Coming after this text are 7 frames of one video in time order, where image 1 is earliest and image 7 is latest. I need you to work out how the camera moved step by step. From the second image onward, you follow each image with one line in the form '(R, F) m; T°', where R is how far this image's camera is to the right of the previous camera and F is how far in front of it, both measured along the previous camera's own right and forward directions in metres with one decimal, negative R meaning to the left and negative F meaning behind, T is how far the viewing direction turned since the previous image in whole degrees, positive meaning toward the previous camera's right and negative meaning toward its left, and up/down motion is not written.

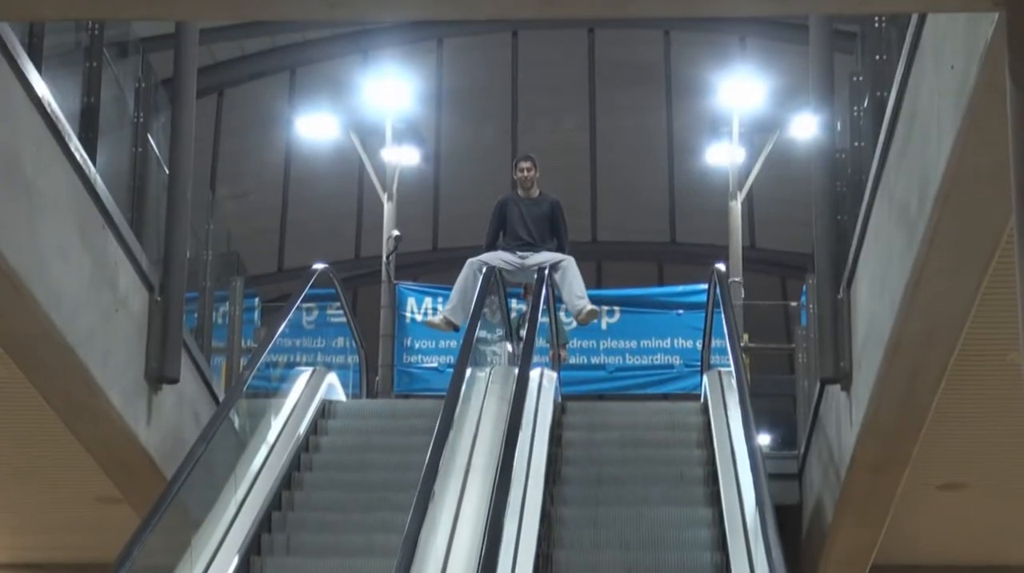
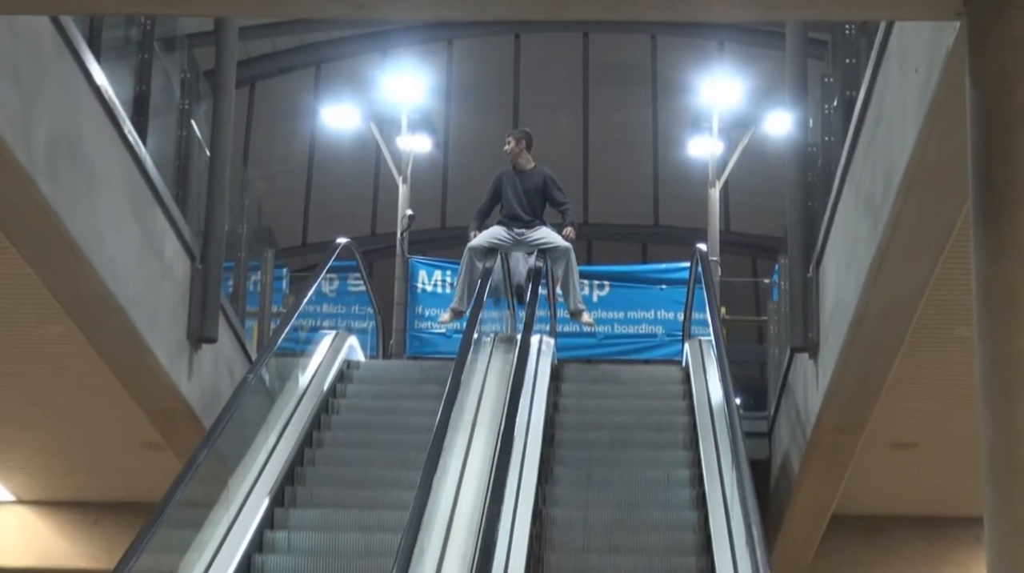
(+0.2, -0.7) m; -2°
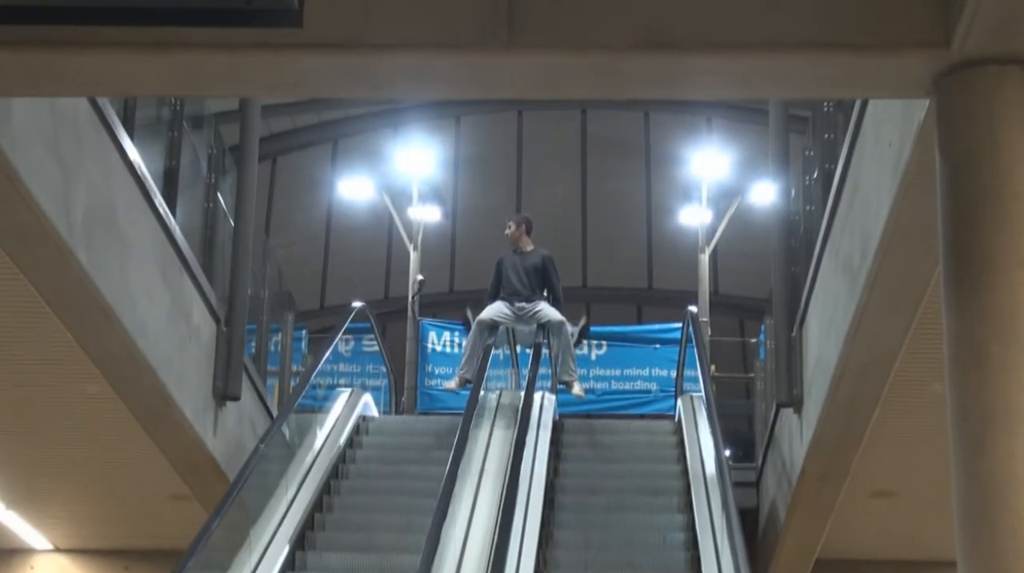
(0.0, -0.5) m; 0°
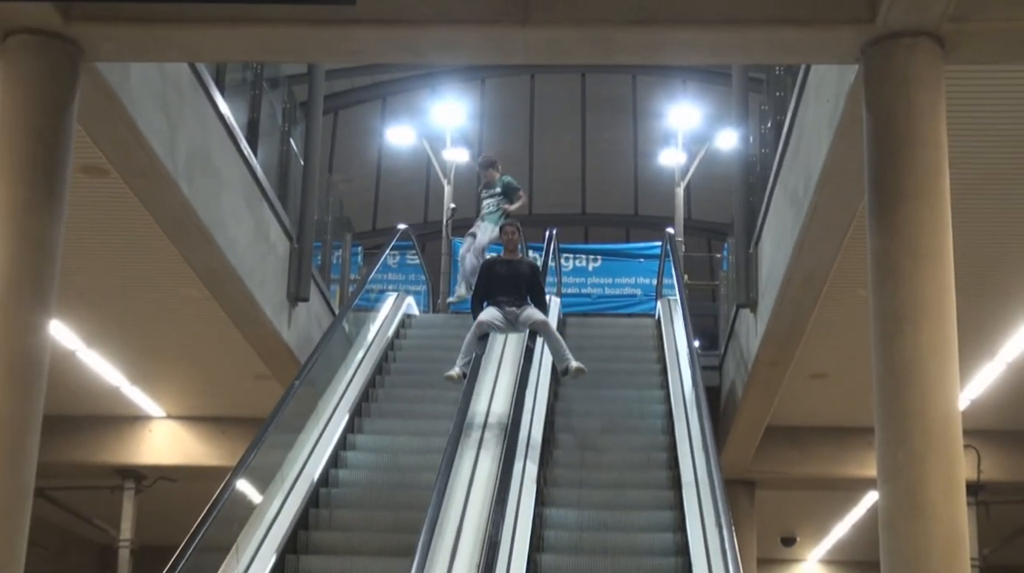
(-0.1, -1.9) m; 0°
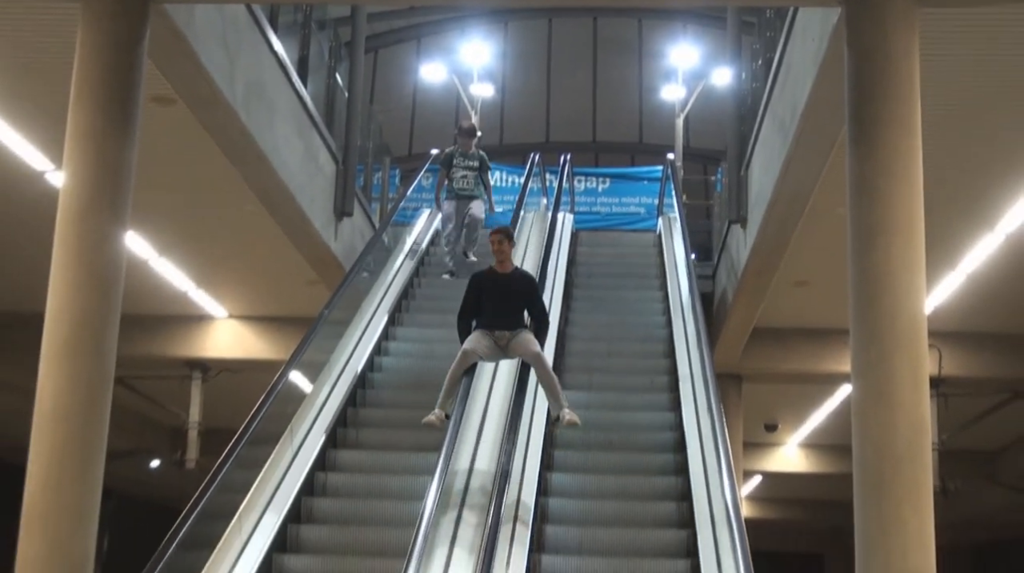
(0.0, -1.3) m; -1°
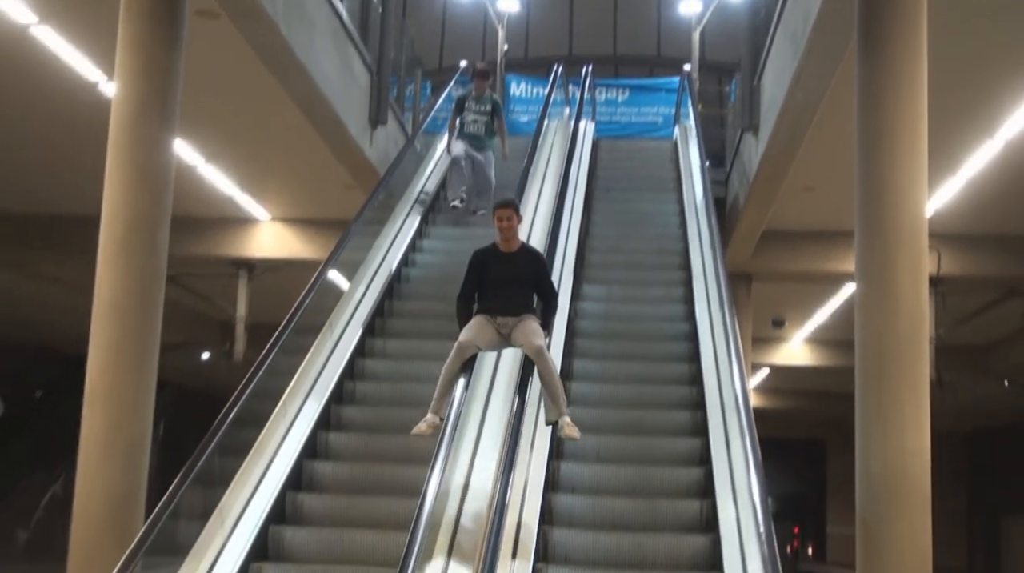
(0.0, -0.7) m; -1°
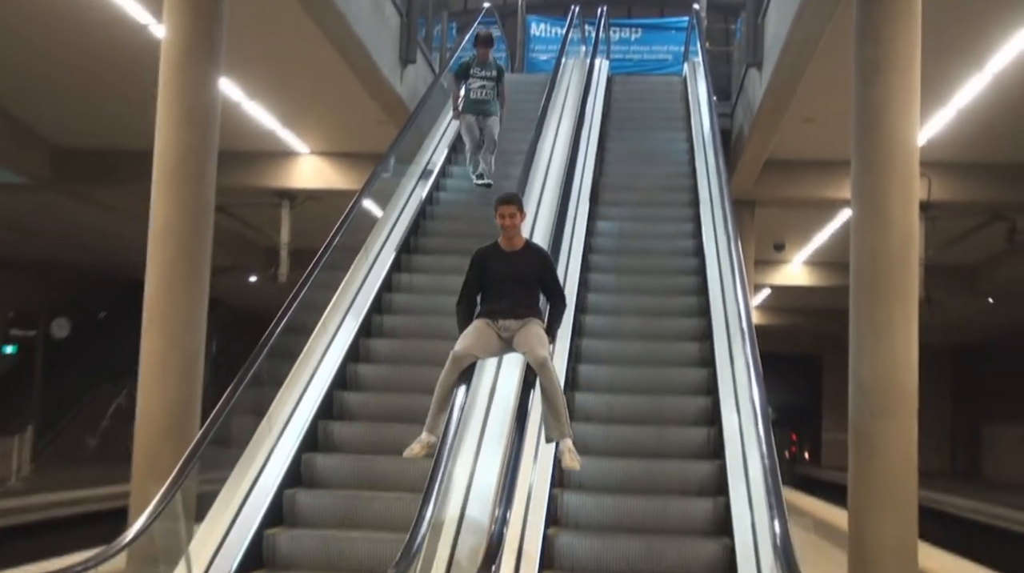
(+0.1, -0.9) m; -1°
